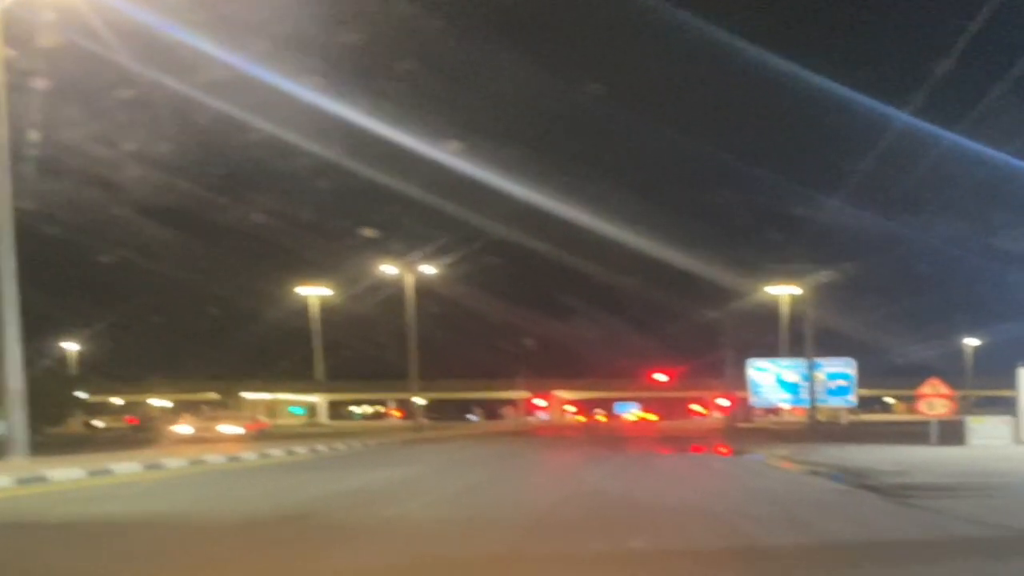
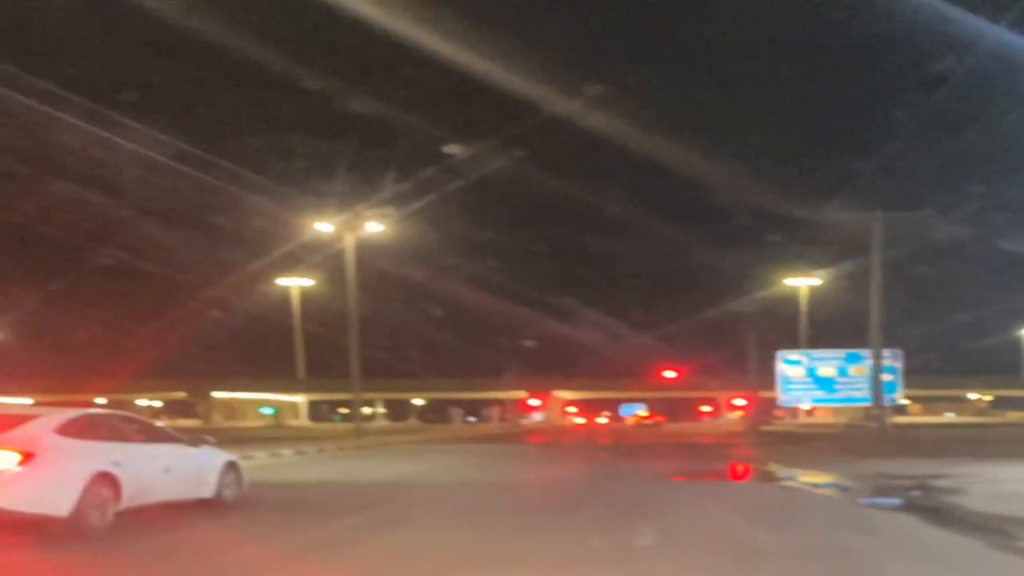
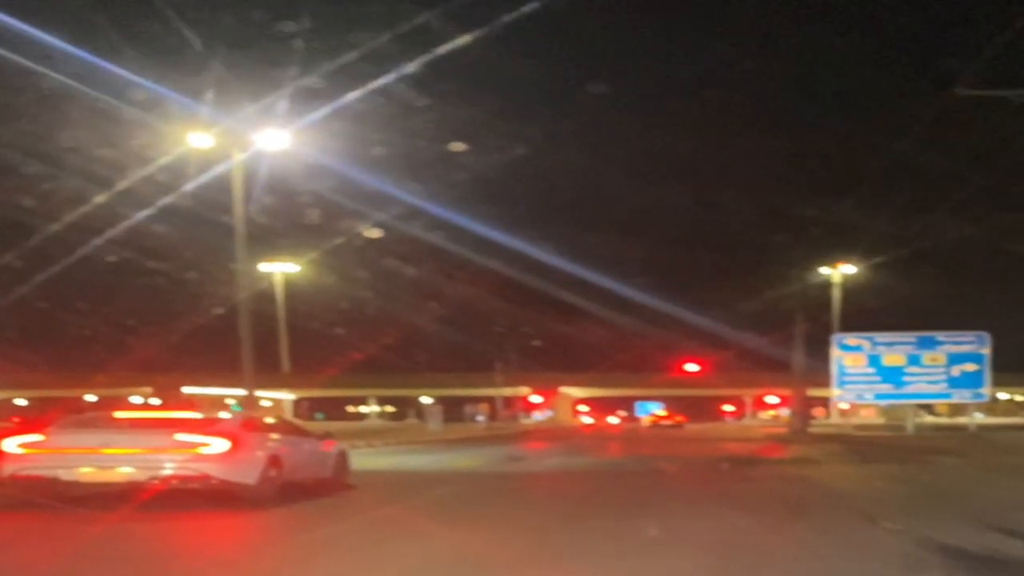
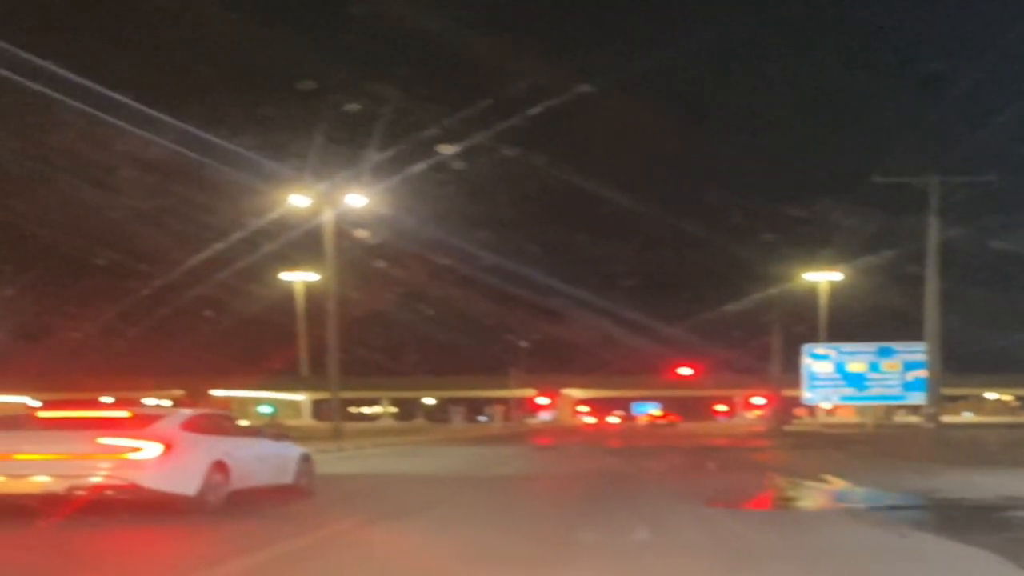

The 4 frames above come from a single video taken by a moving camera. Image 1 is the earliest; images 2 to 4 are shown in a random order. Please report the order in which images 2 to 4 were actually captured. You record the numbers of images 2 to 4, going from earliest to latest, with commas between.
2, 4, 3
